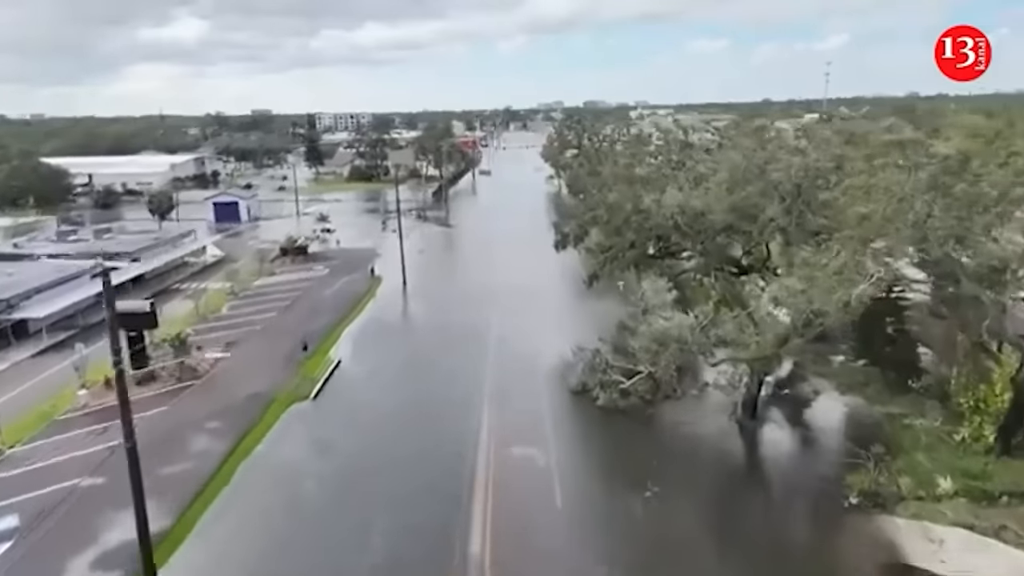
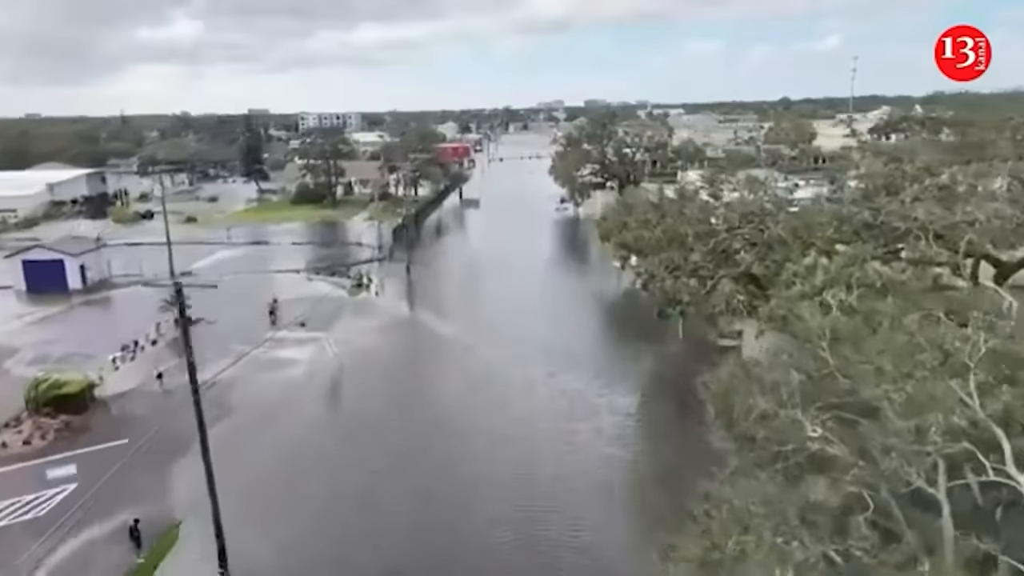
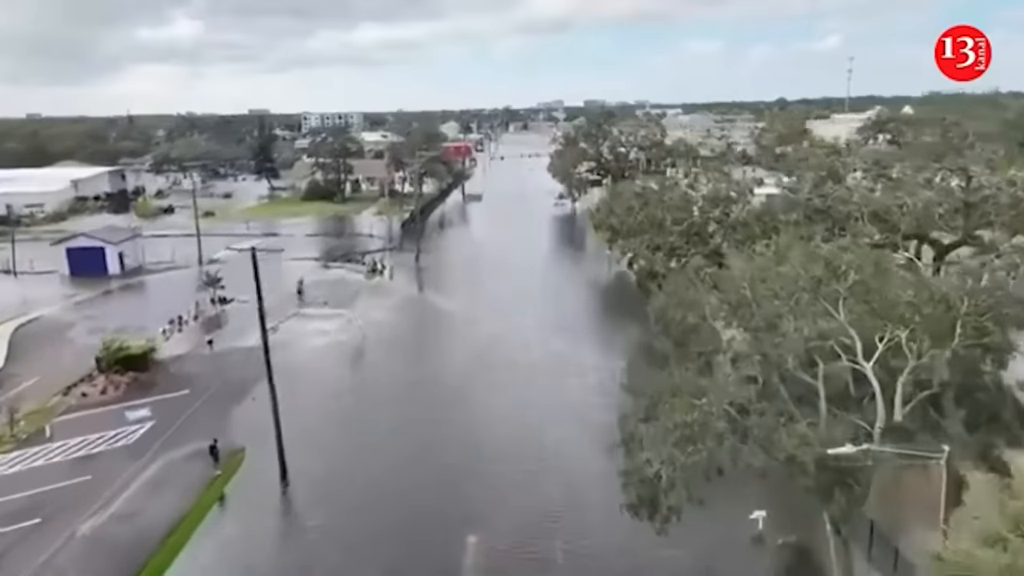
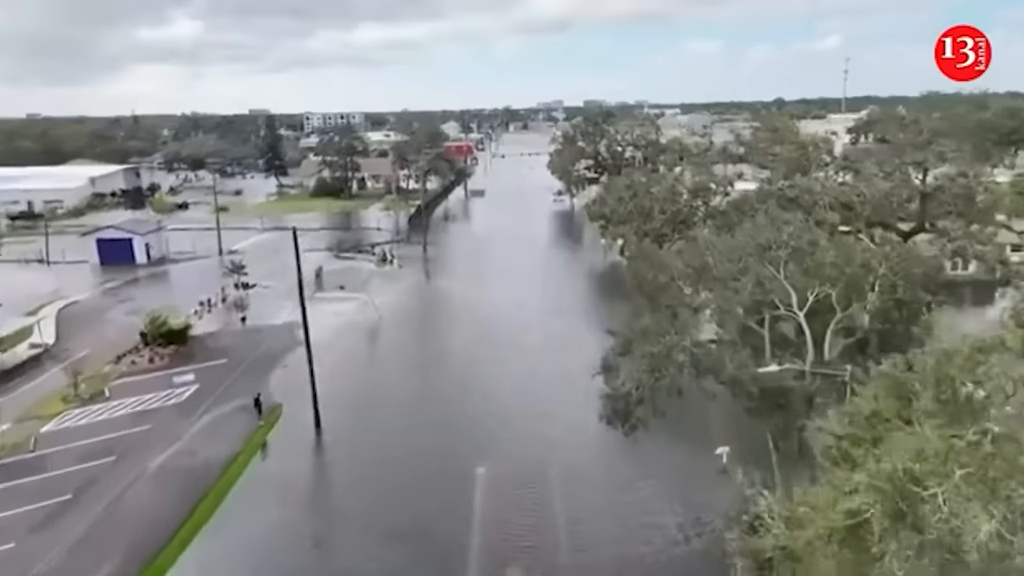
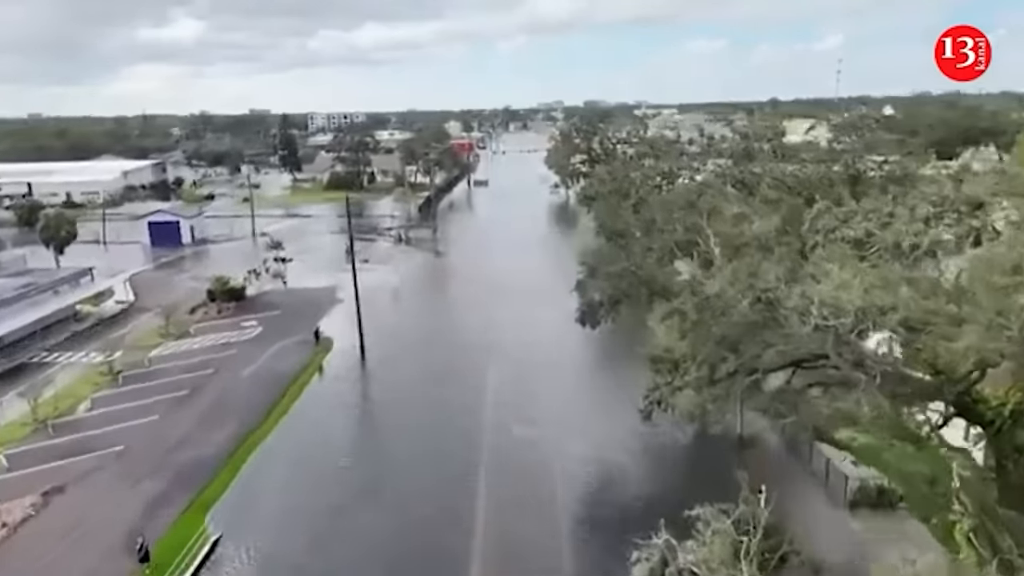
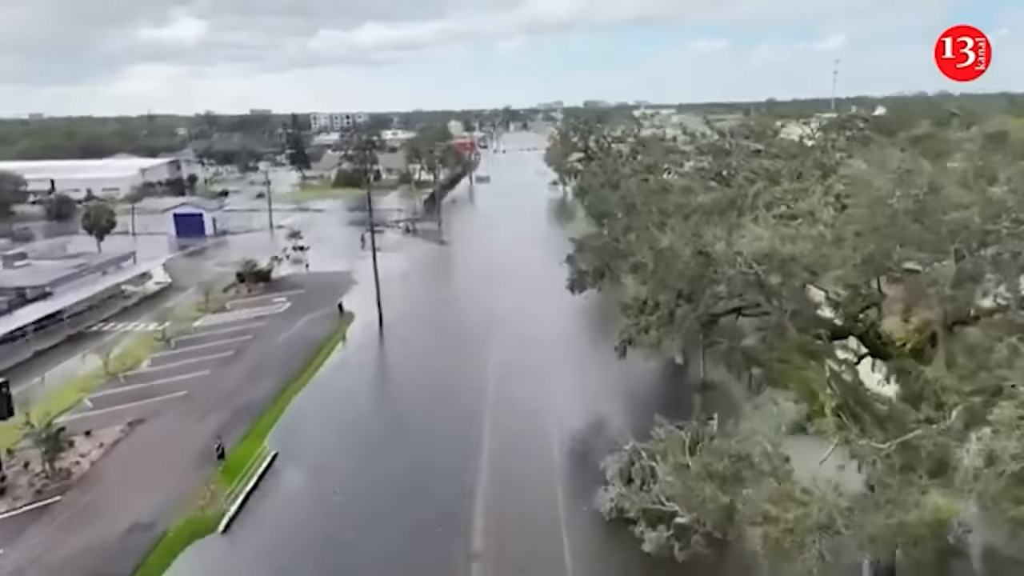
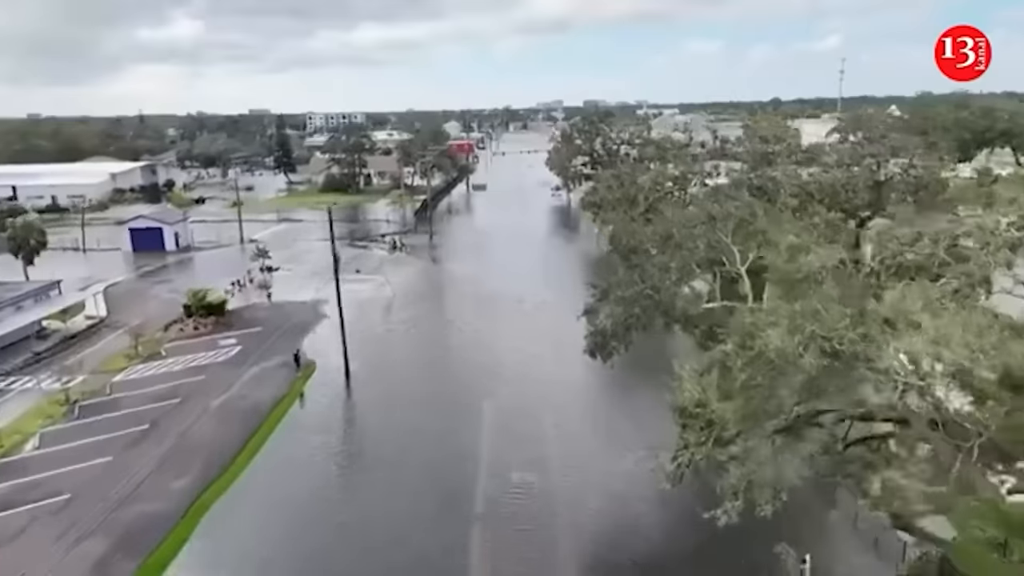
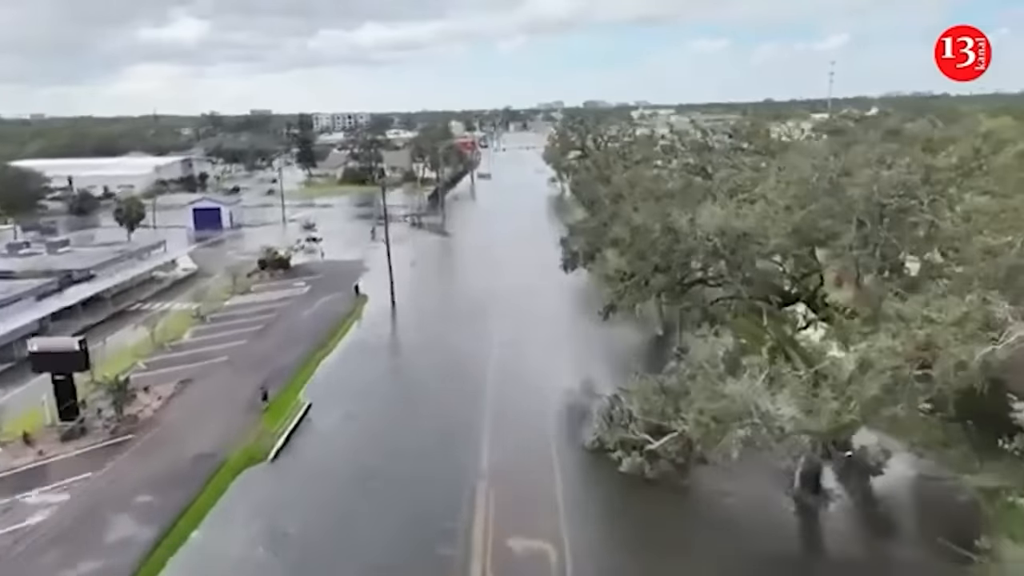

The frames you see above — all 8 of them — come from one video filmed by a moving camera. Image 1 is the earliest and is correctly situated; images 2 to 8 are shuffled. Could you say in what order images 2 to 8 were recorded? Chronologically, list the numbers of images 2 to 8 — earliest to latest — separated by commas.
8, 6, 5, 7, 4, 3, 2
